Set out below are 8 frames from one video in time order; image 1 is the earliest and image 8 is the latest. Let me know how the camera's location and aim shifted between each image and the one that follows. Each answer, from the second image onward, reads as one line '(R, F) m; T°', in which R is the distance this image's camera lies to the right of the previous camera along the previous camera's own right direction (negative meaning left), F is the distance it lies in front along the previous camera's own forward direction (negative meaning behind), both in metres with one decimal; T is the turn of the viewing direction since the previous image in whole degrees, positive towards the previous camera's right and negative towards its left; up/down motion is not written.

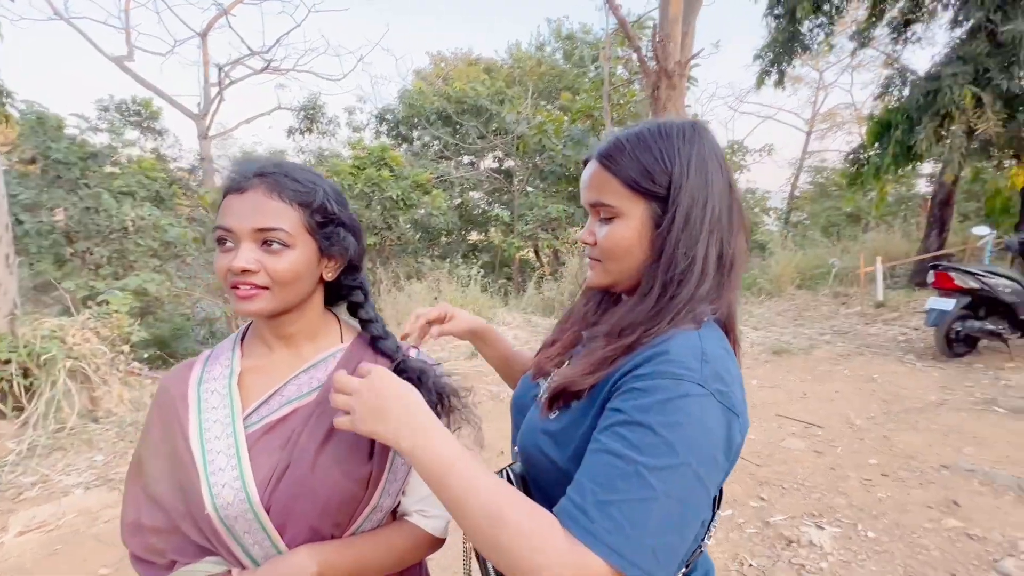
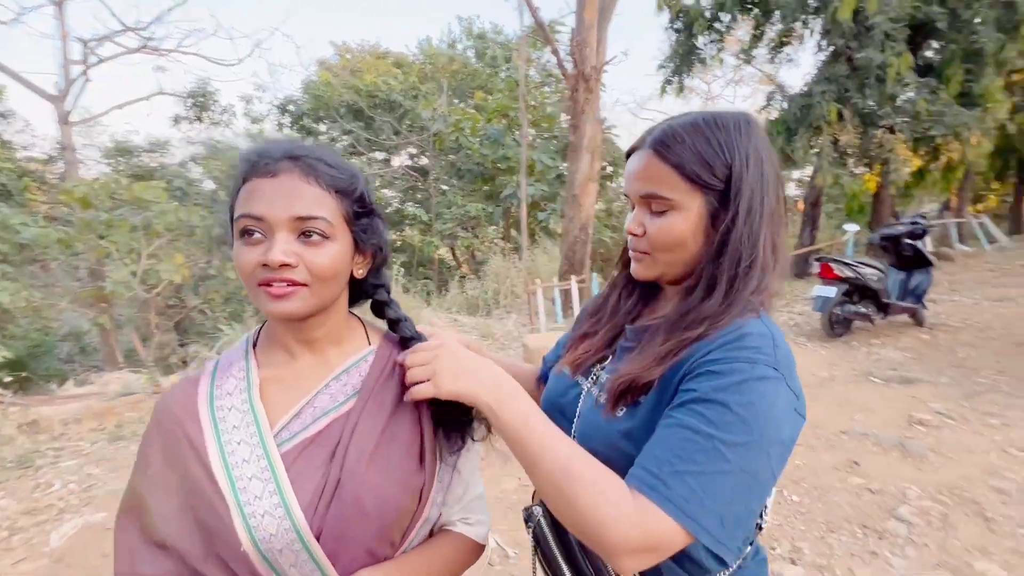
(-0.2, +0.1) m; +10°
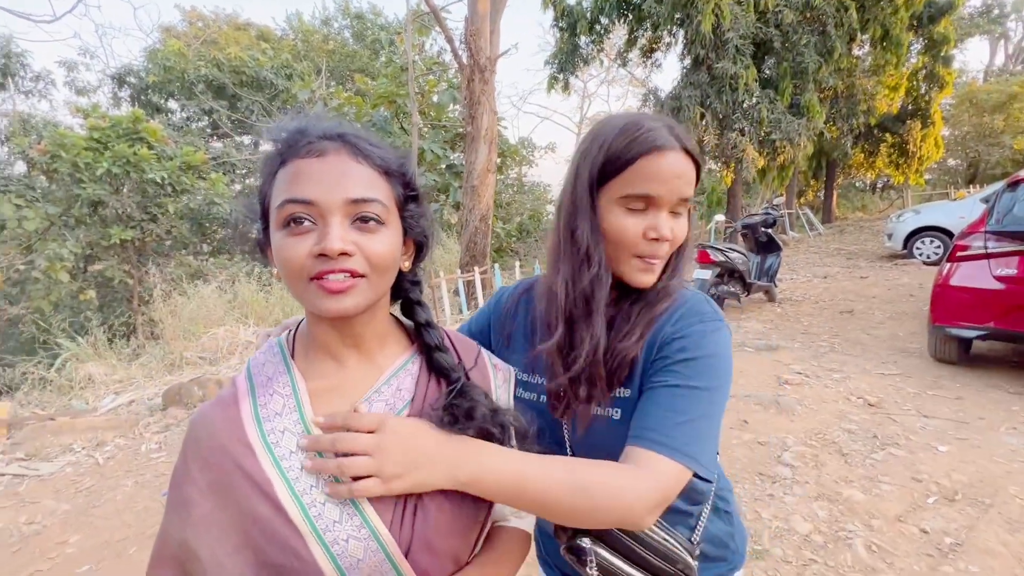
(-0.3, 0.0) m; +14°
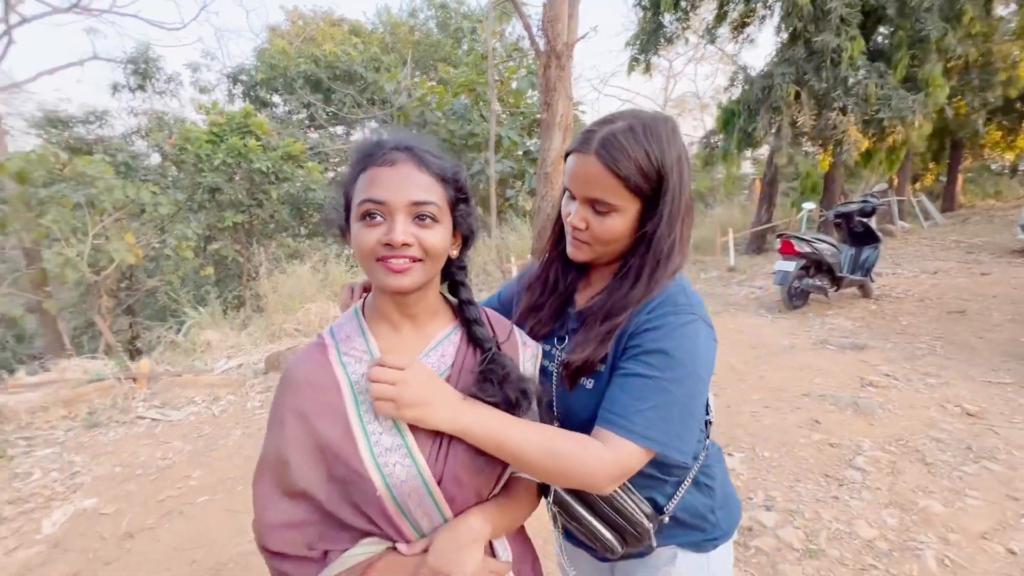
(+0.1, -0.1) m; -9°
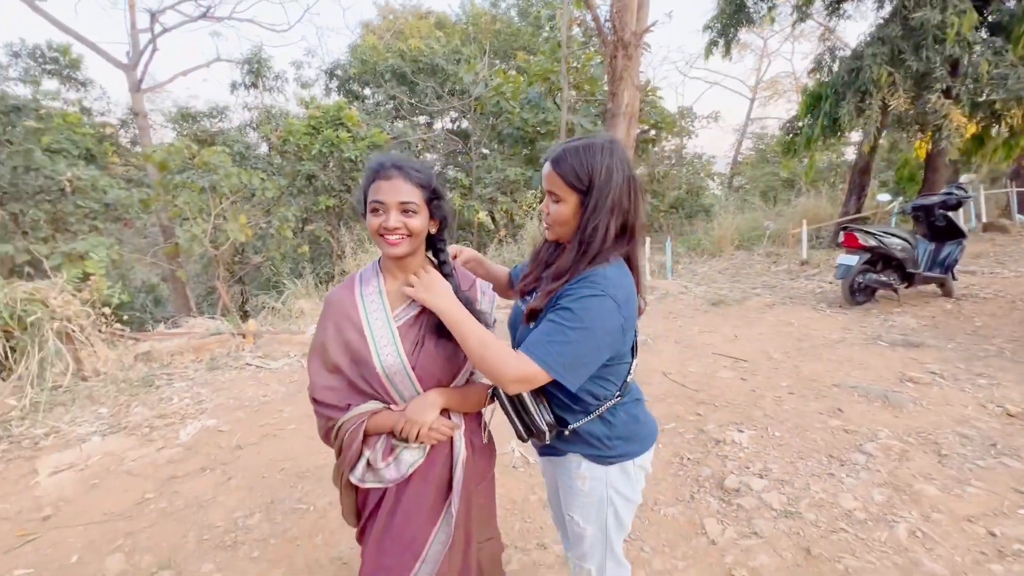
(+0.3, -0.4) m; -9°
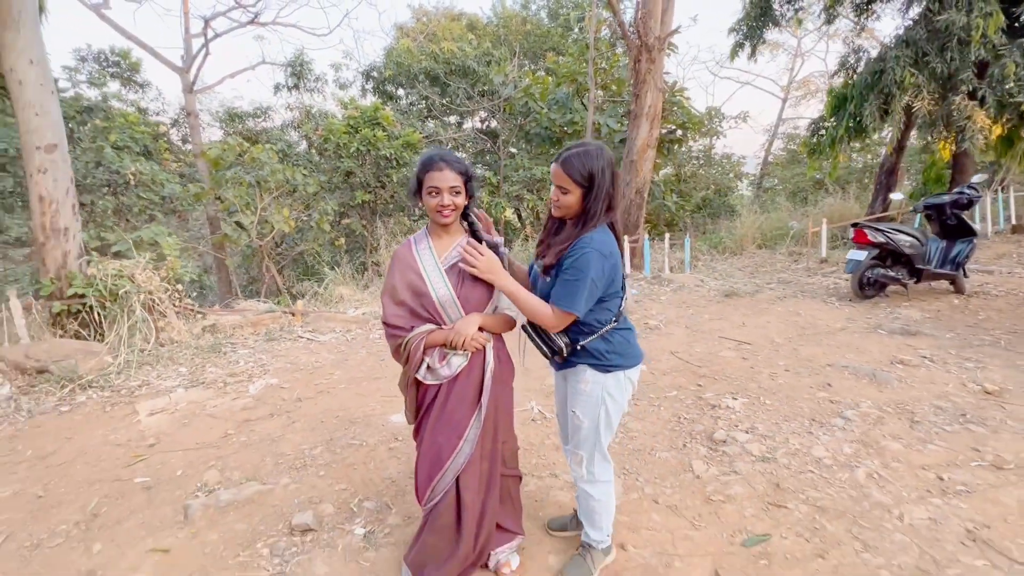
(0.0, -0.5) m; -3°
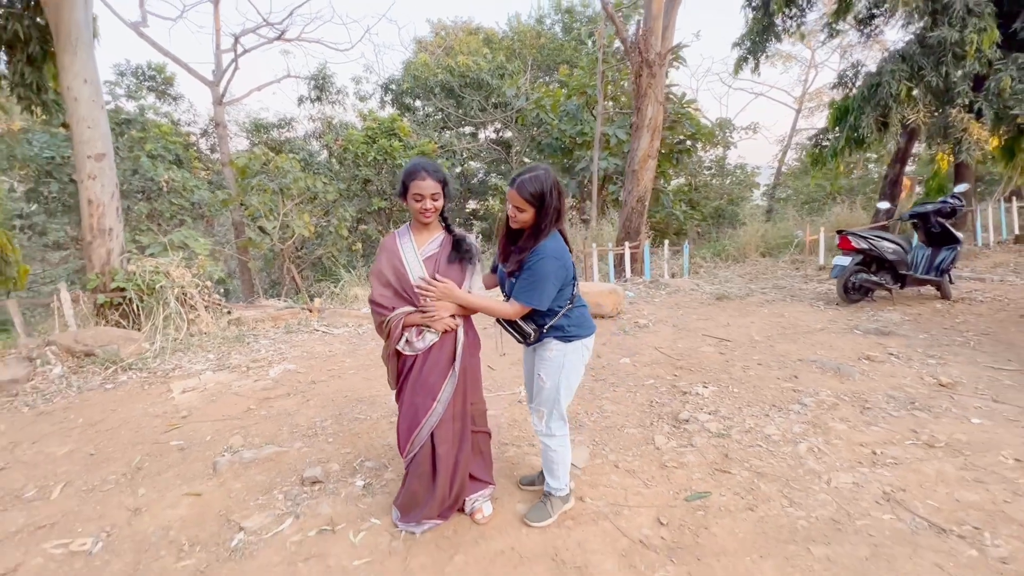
(+0.2, -0.4) m; -2°
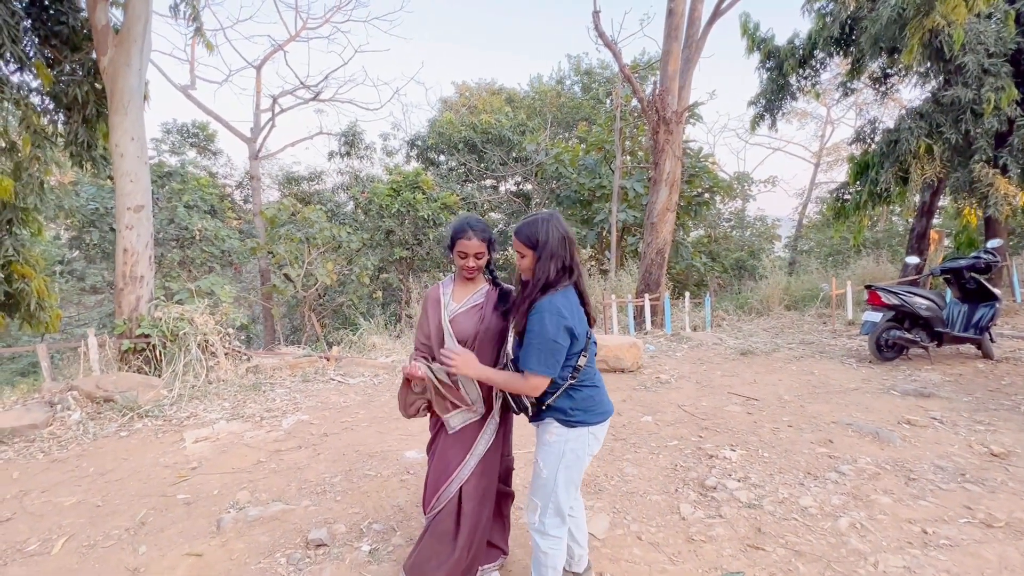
(0.0, 0.0) m; -2°
